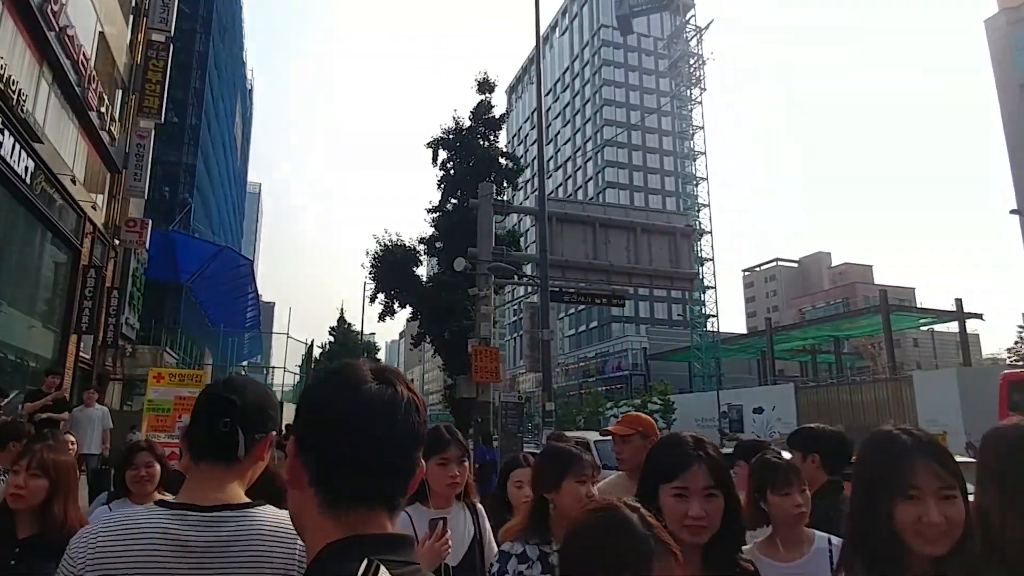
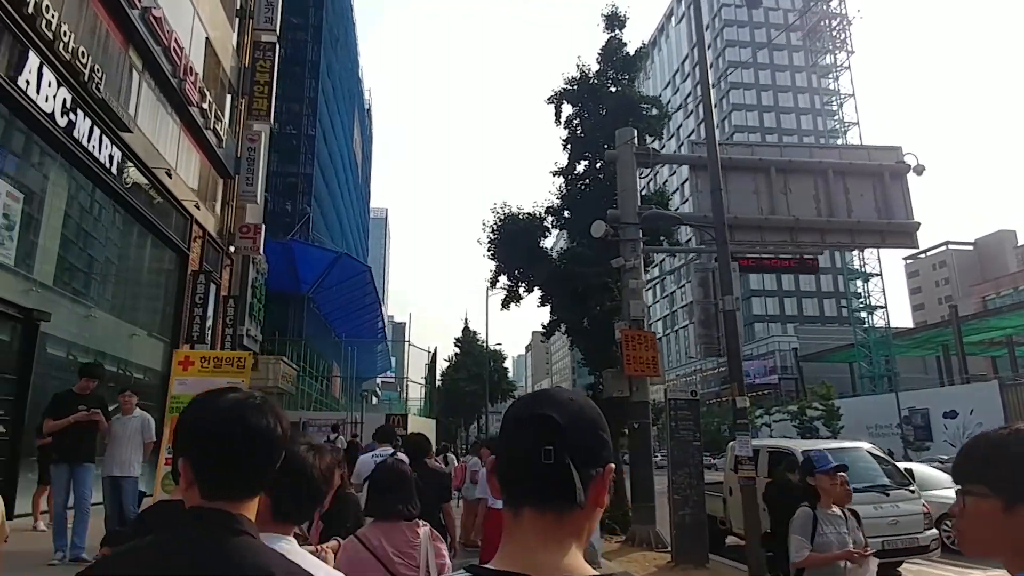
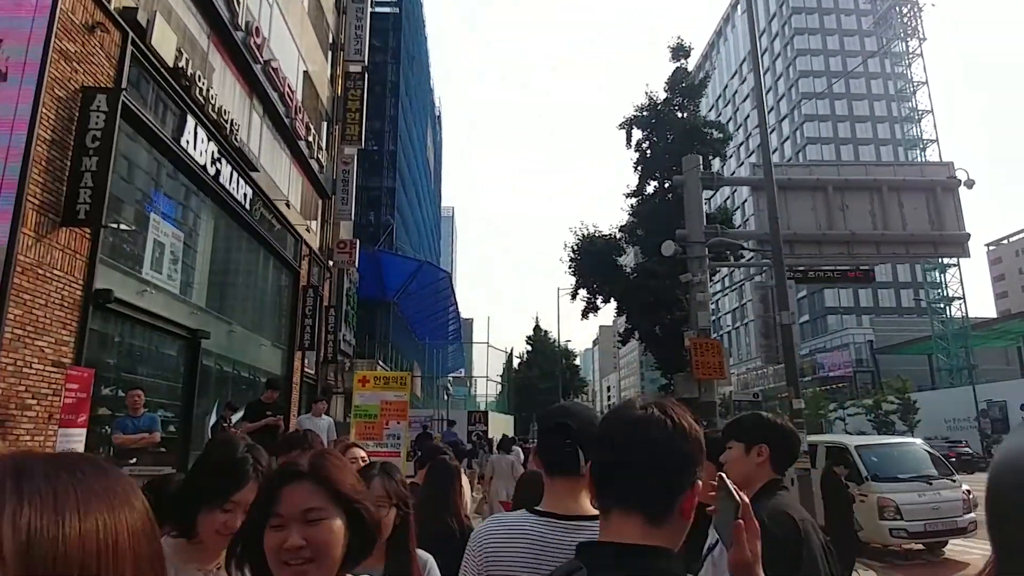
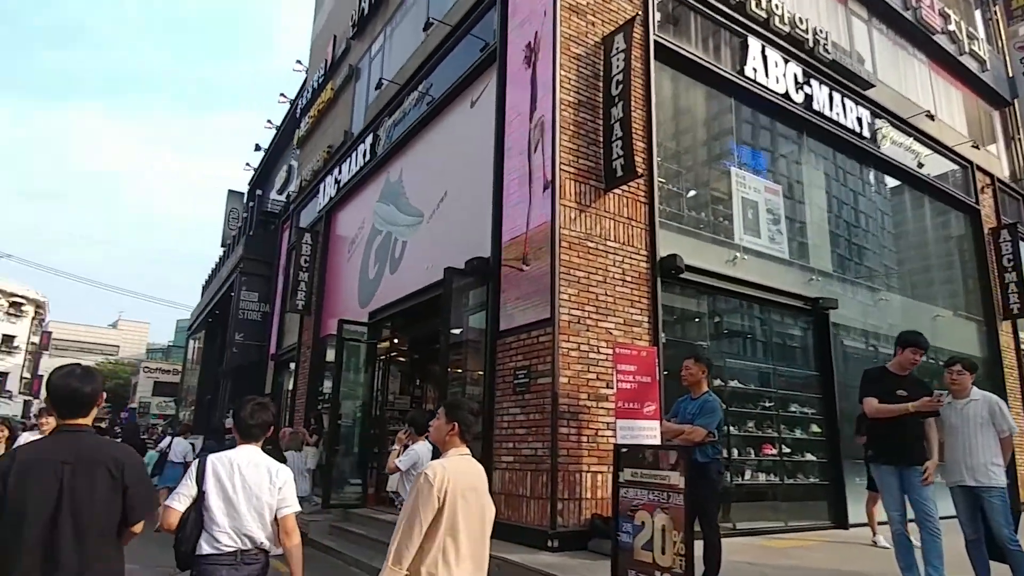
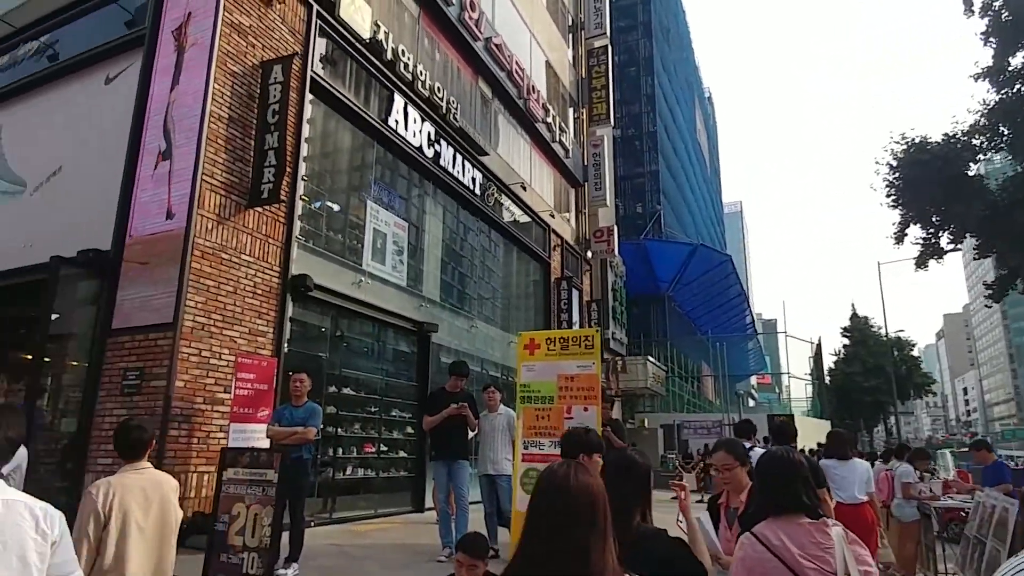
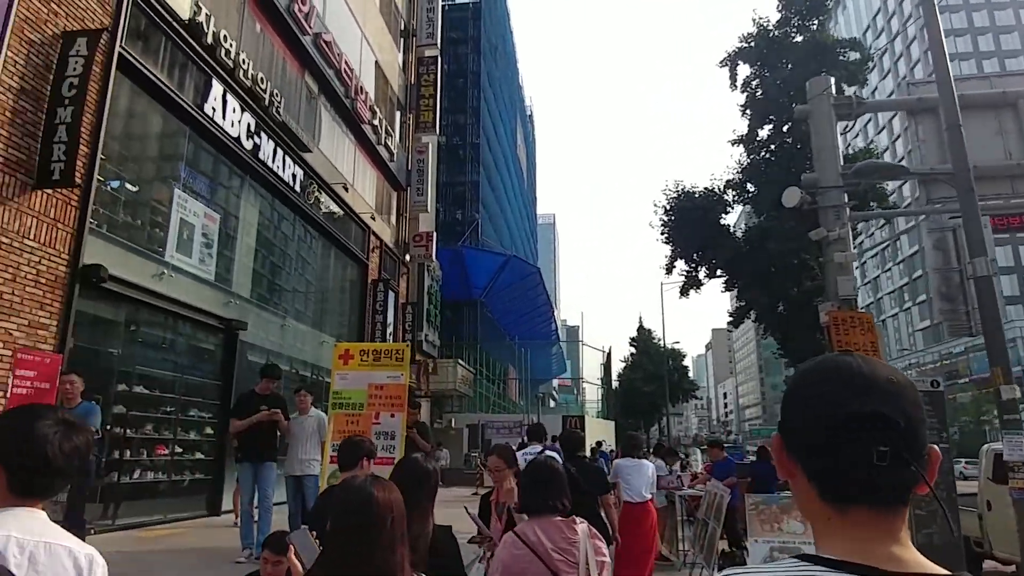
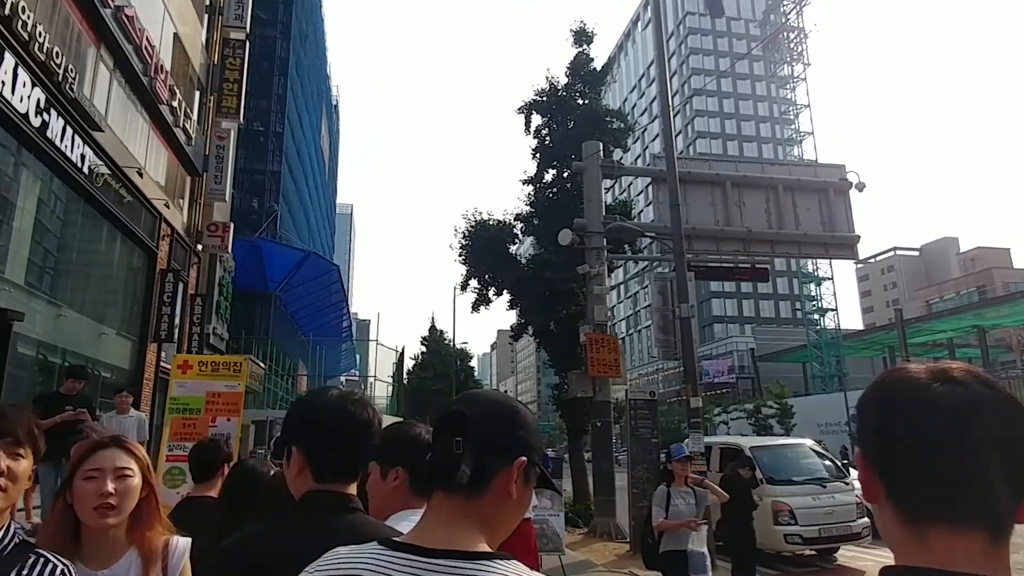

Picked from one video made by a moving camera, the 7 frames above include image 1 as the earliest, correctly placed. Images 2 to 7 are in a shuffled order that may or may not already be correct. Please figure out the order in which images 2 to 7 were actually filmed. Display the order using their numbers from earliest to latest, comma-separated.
3, 7, 2, 6, 5, 4
